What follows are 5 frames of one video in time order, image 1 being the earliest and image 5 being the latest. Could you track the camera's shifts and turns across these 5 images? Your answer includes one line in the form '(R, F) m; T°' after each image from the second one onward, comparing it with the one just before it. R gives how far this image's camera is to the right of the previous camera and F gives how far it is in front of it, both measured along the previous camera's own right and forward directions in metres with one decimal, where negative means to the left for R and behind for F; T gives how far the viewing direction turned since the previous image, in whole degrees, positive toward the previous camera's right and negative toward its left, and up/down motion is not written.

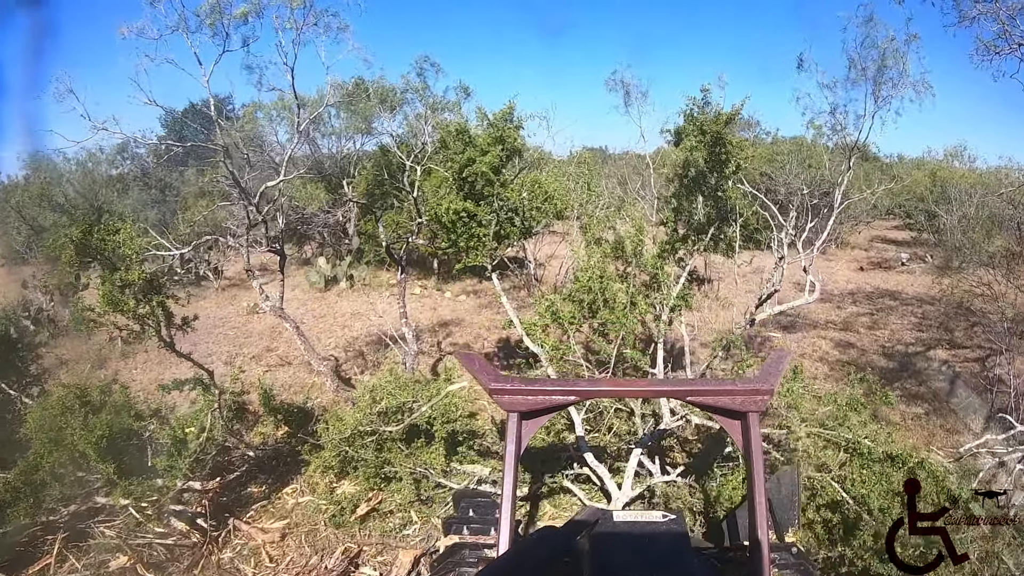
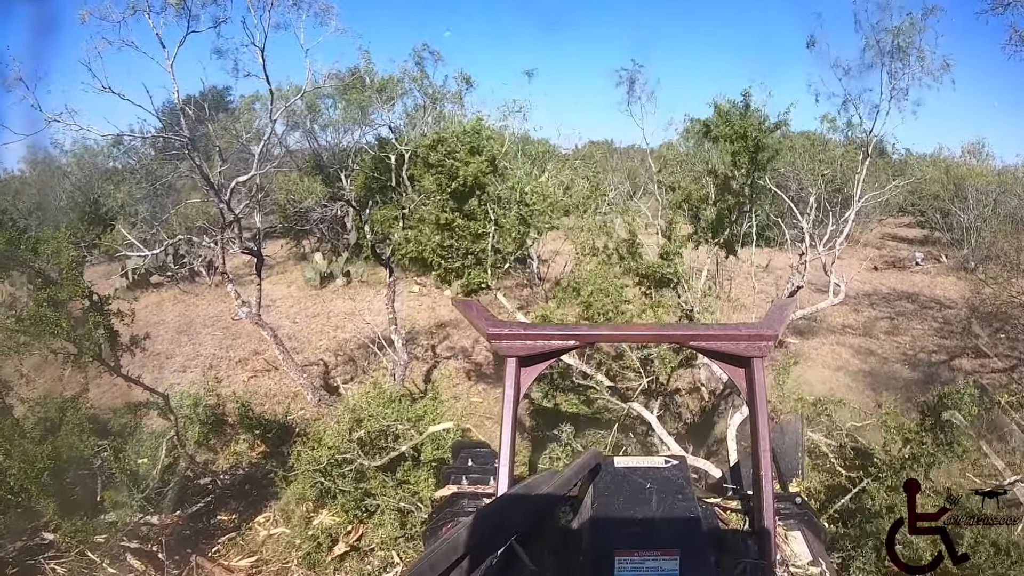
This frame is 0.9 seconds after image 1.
(0.0, +0.4) m; 0°
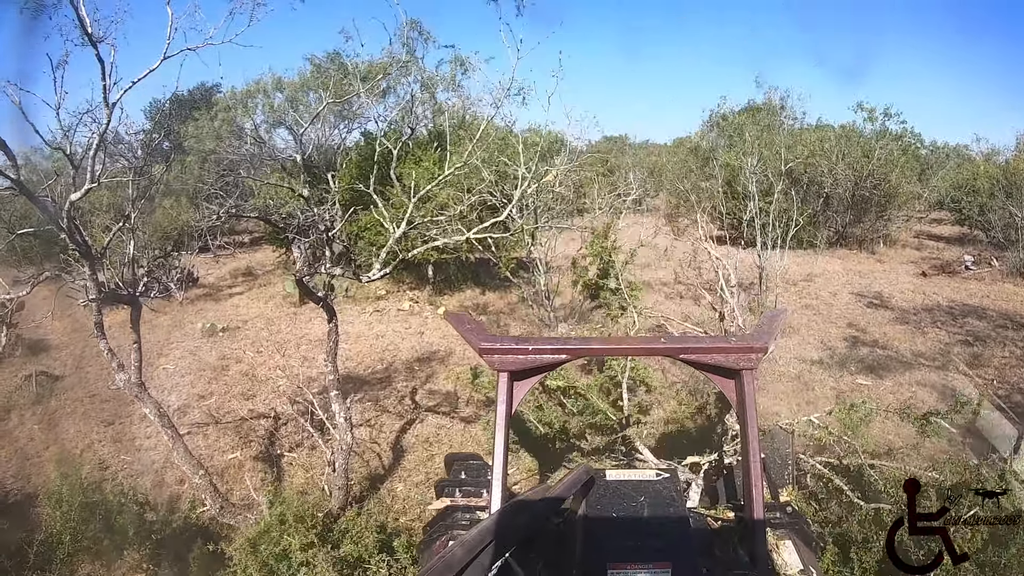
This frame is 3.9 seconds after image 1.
(+0.1, +1.4) m; -1°
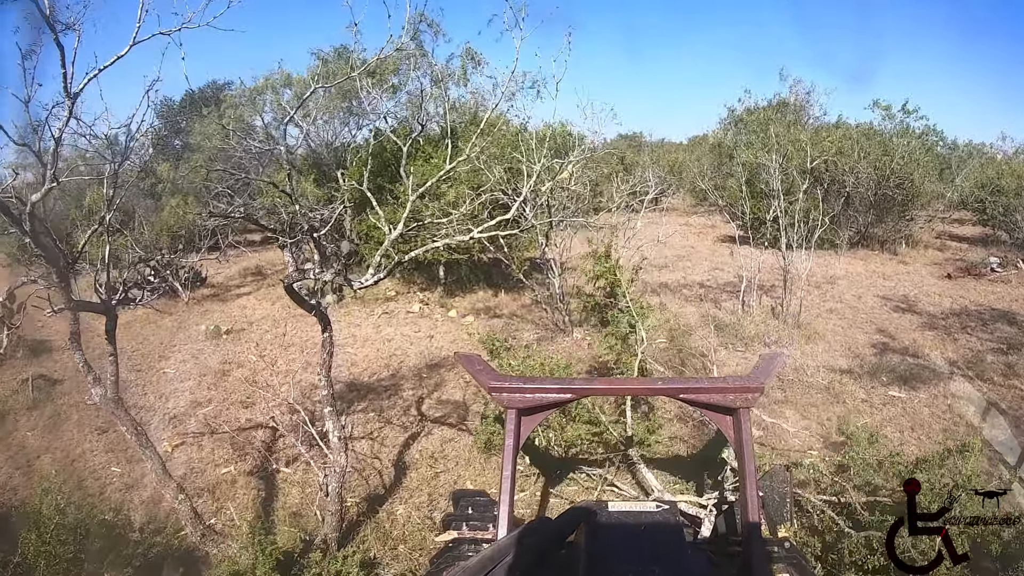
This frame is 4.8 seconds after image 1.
(0.0, +0.3) m; -1°
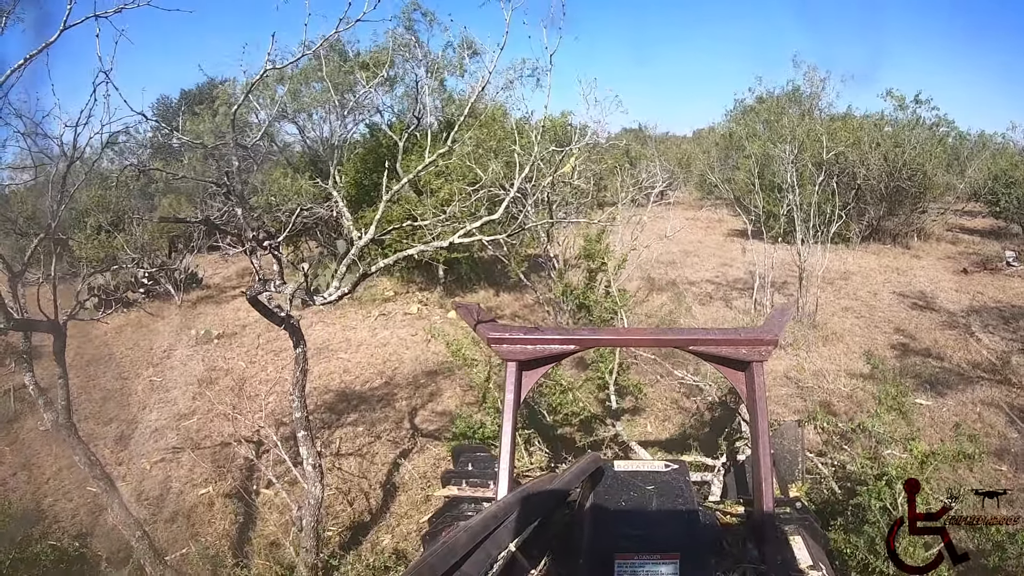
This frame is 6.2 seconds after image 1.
(0.0, +0.3) m; 0°
